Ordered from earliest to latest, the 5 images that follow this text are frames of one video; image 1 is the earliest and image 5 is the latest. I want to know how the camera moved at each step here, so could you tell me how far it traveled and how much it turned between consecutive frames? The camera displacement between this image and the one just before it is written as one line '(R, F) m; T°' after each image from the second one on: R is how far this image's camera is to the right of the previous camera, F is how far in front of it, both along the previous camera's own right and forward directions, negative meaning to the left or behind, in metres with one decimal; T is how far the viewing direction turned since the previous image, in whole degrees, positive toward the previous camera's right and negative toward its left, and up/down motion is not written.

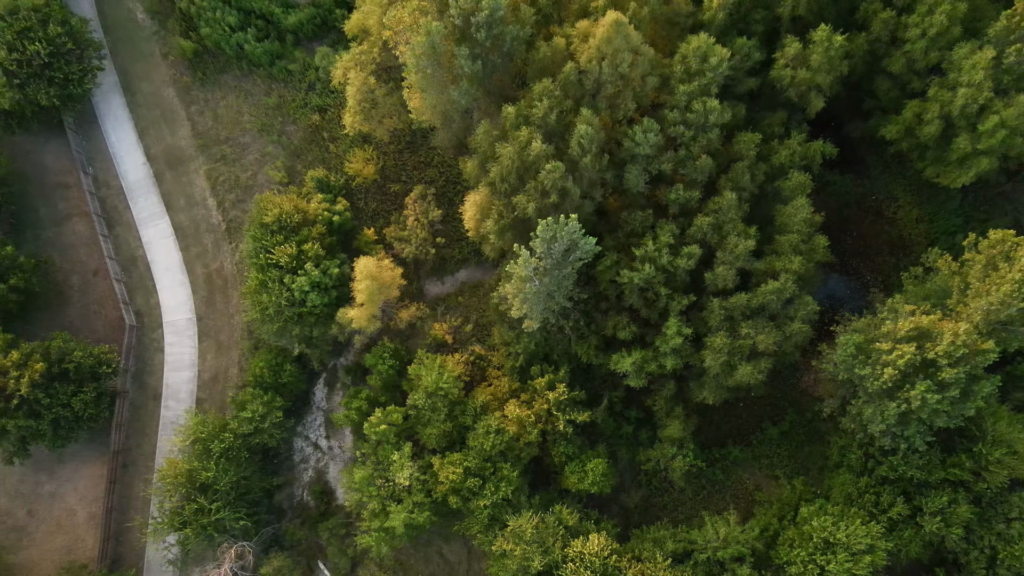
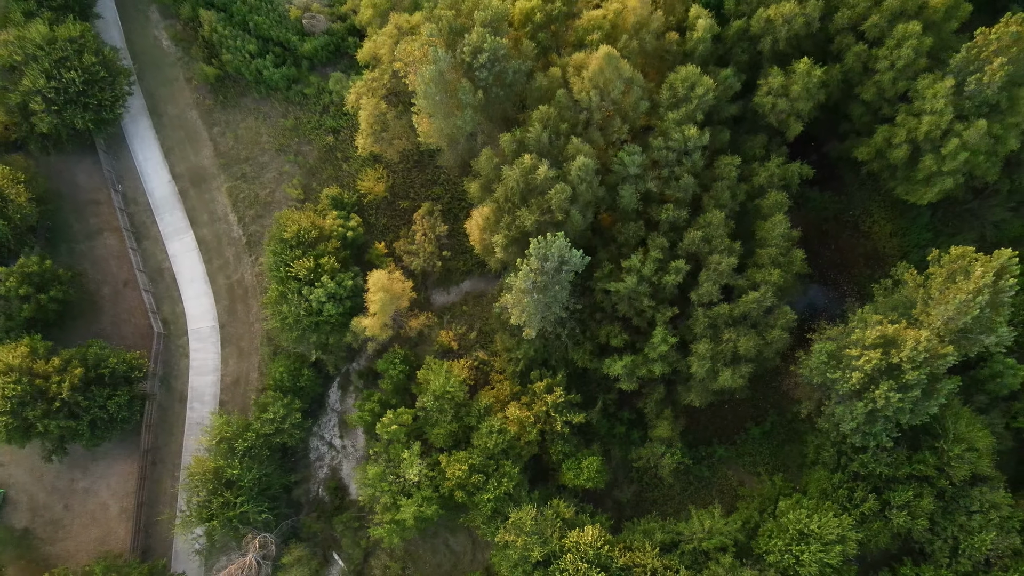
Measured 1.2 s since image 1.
(0.0, -2.0) m; 0°
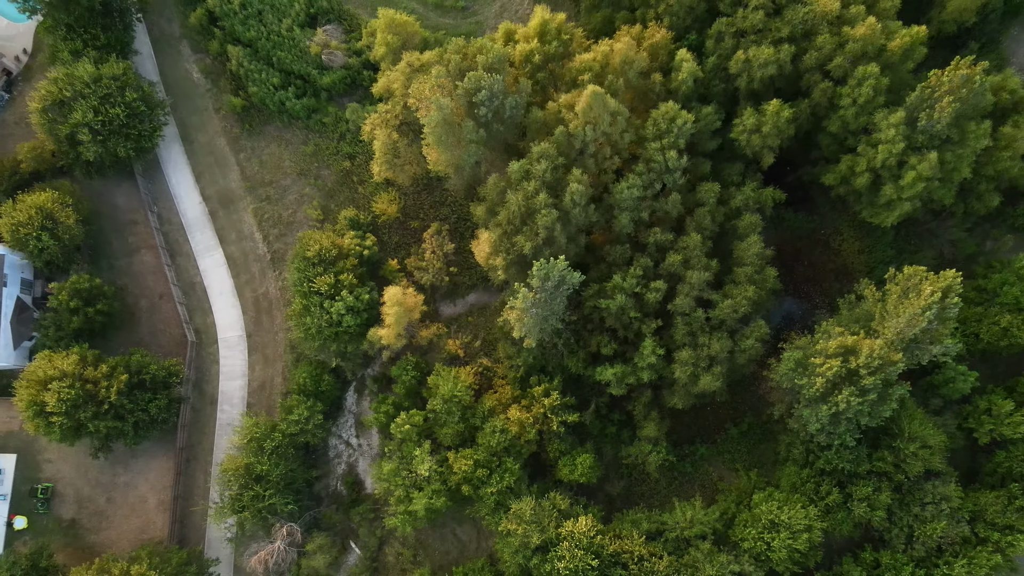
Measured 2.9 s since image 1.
(0.0, -2.9) m; 0°
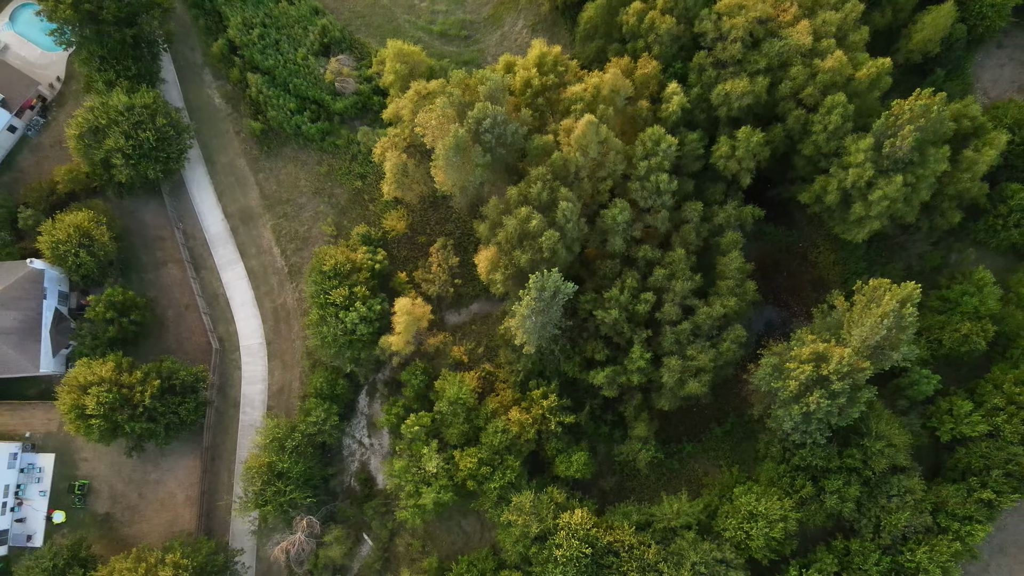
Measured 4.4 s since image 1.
(0.0, -2.5) m; 0°
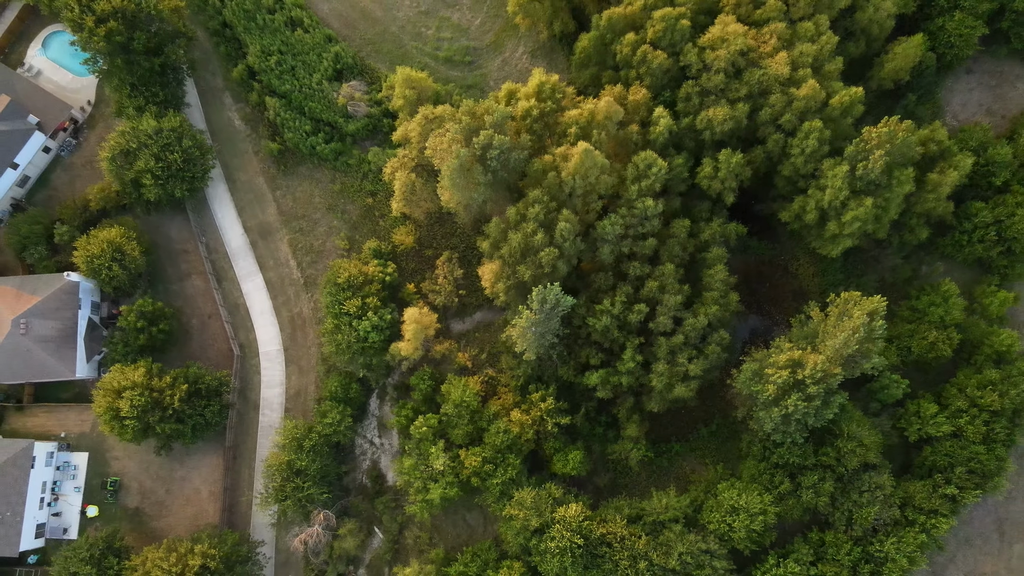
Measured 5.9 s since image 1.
(0.0, -2.5) m; 0°
